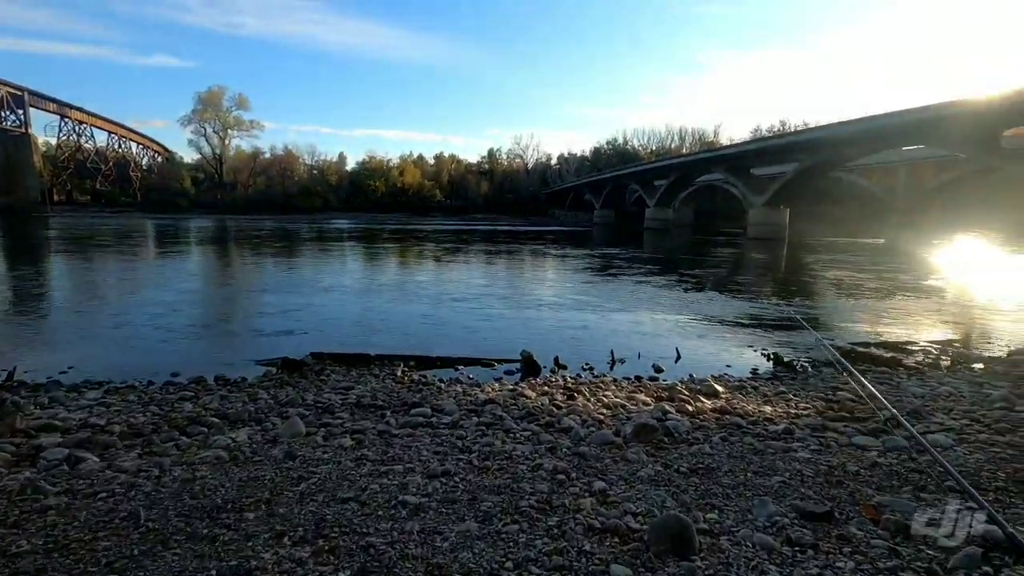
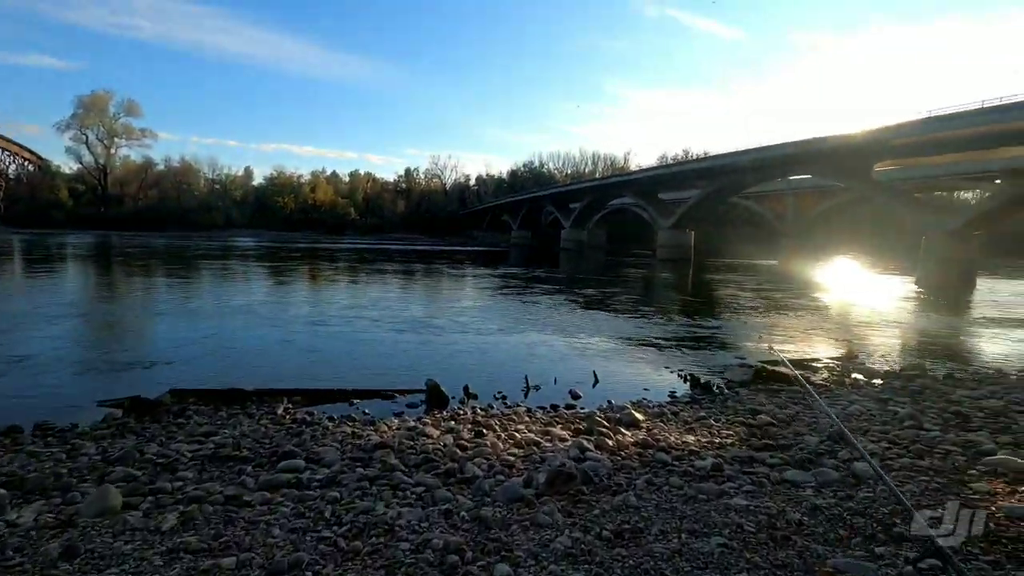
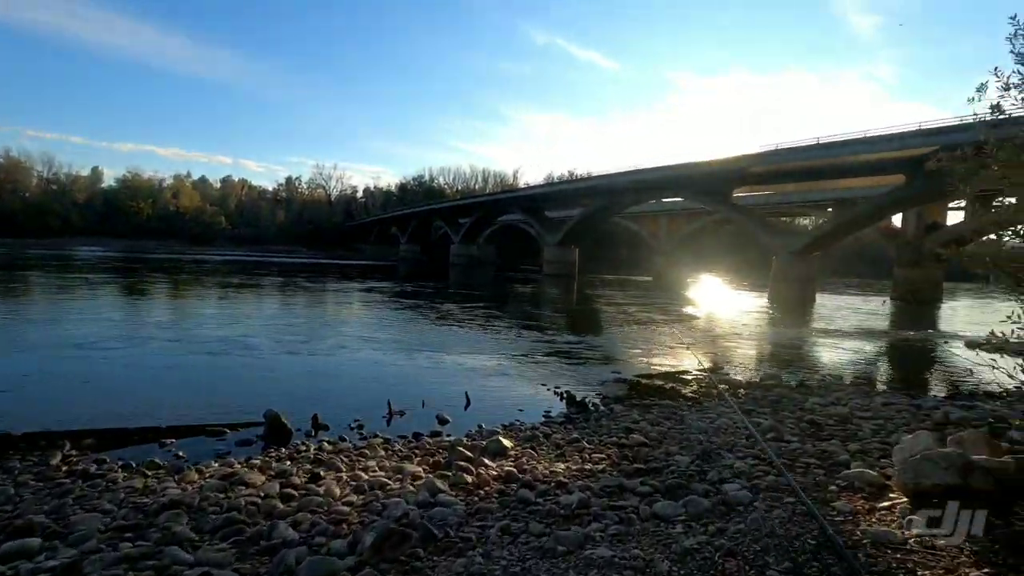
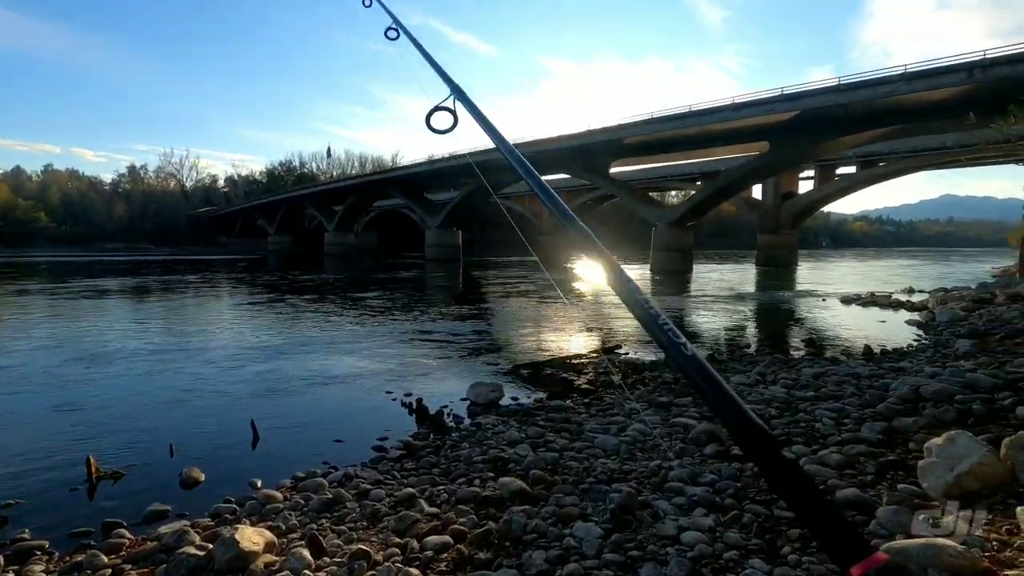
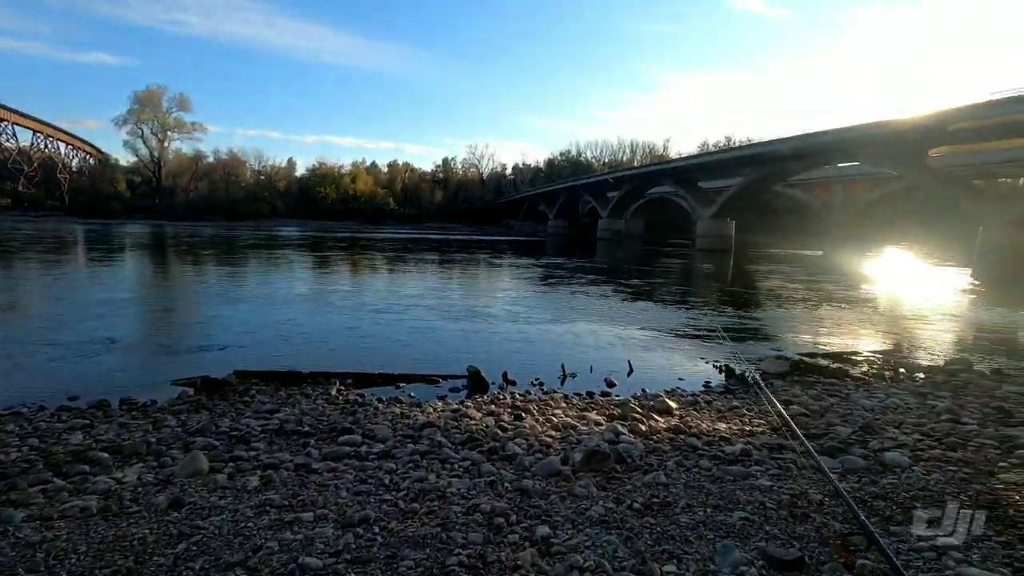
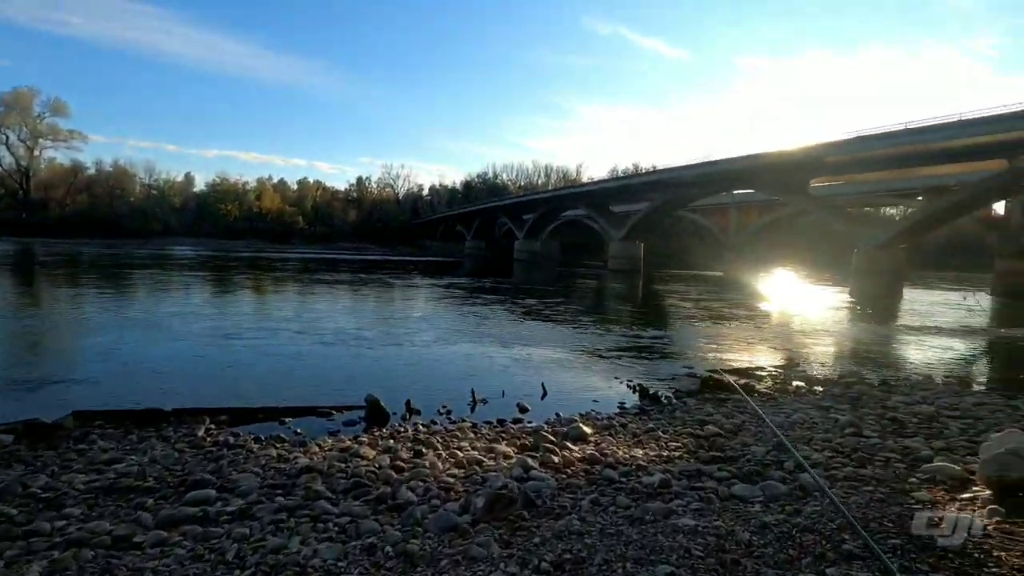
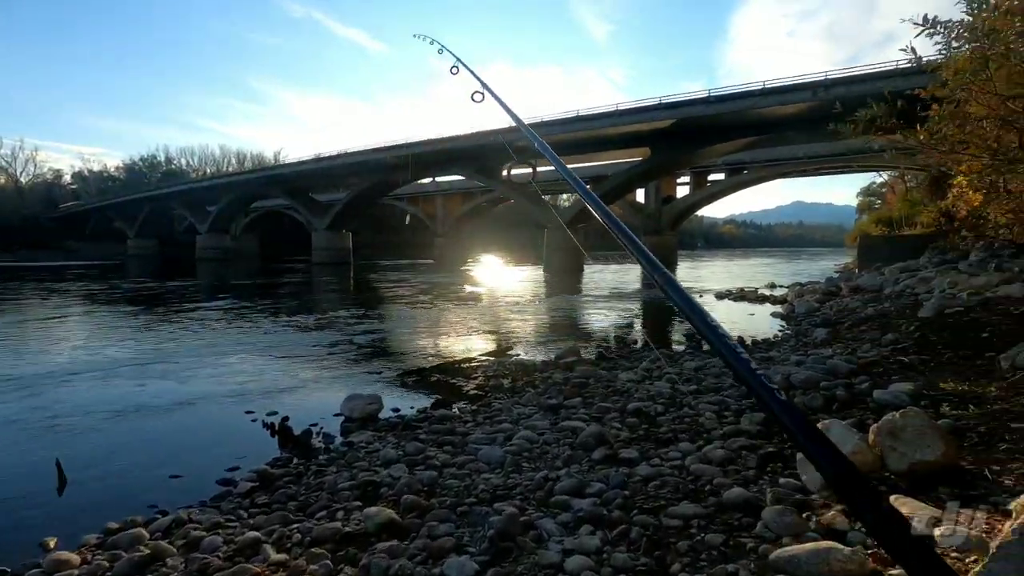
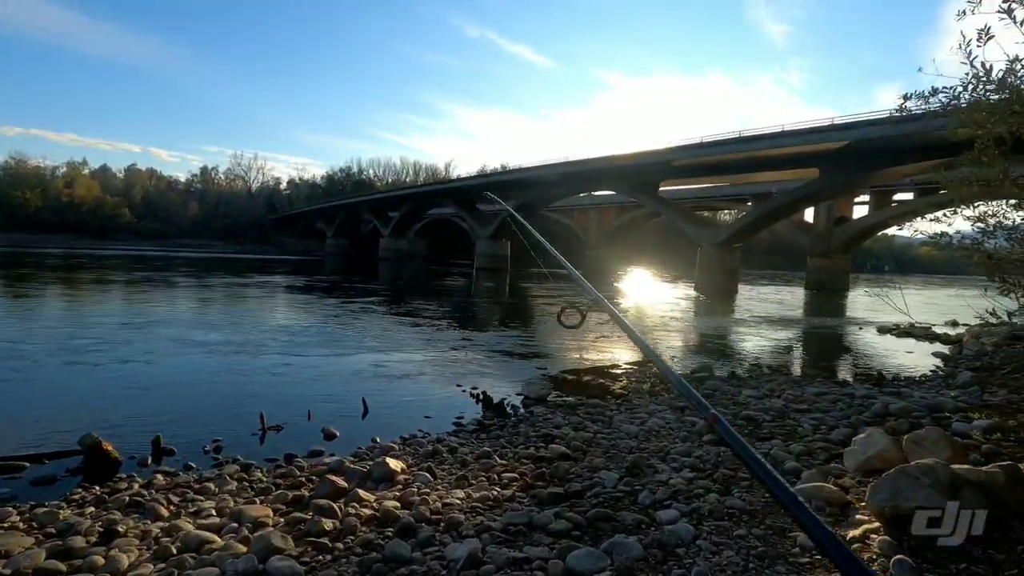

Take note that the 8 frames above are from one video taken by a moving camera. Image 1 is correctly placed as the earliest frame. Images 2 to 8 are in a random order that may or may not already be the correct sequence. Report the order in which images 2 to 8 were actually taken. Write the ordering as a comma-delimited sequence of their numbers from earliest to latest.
5, 2, 6, 3, 8, 4, 7
